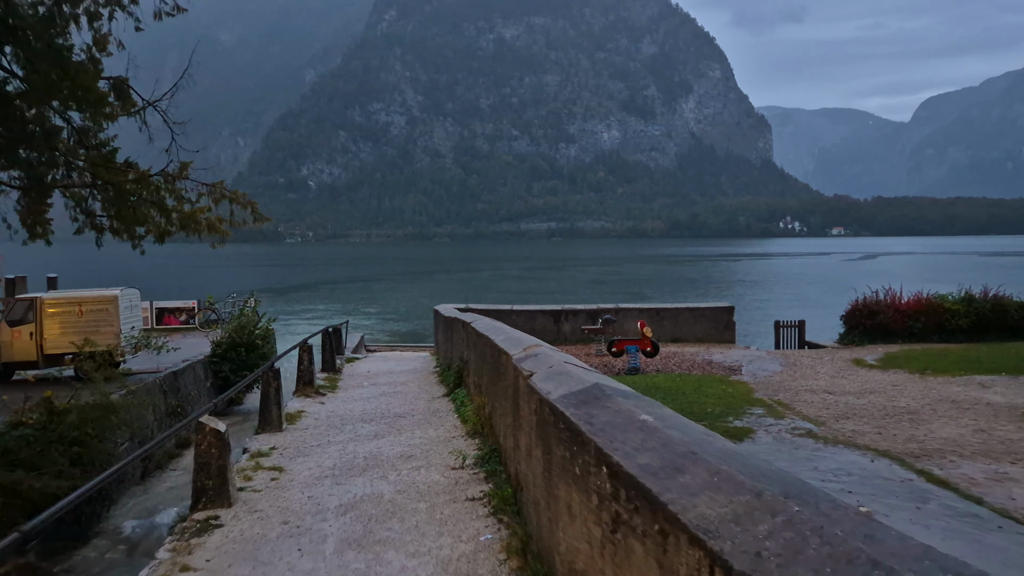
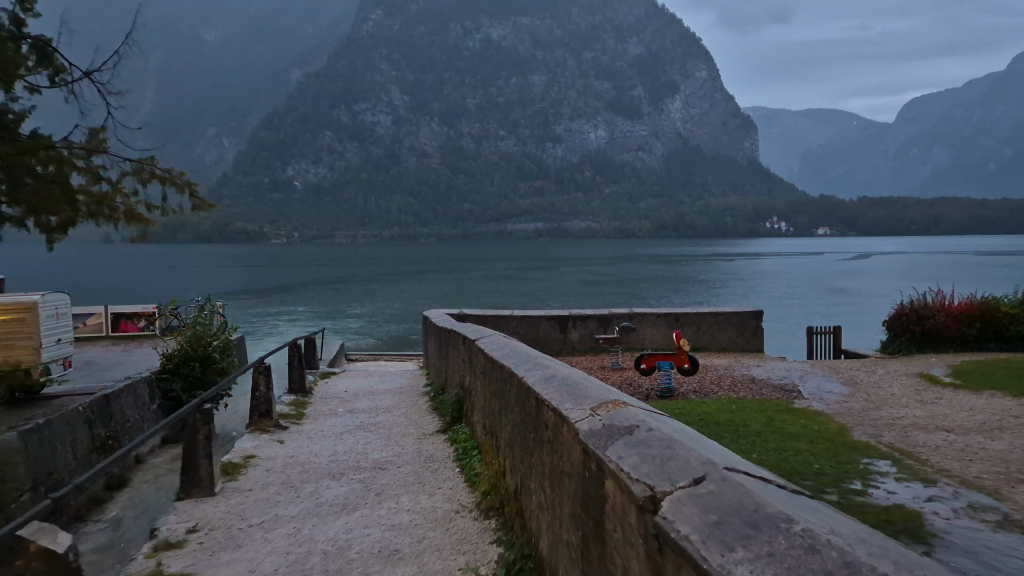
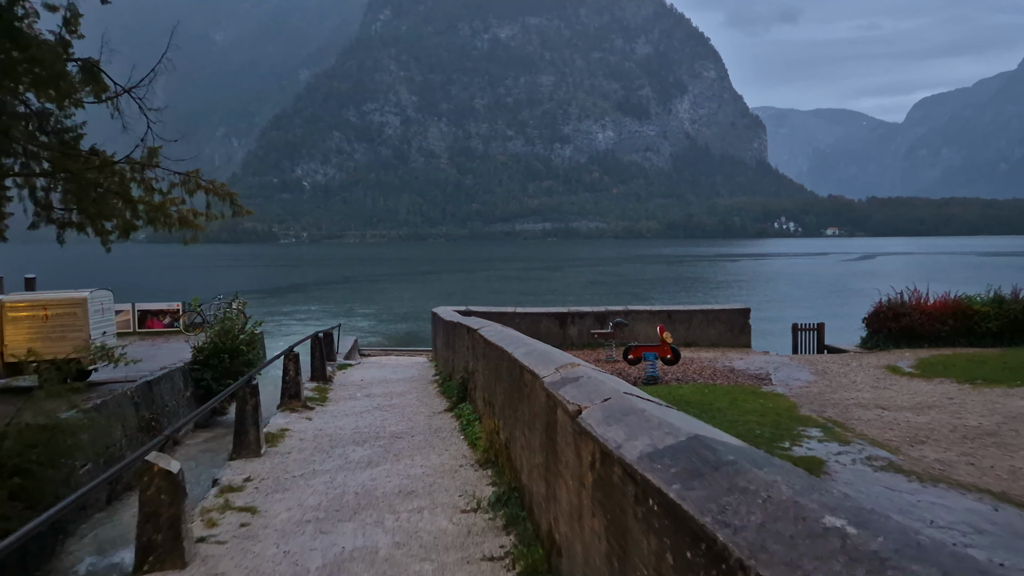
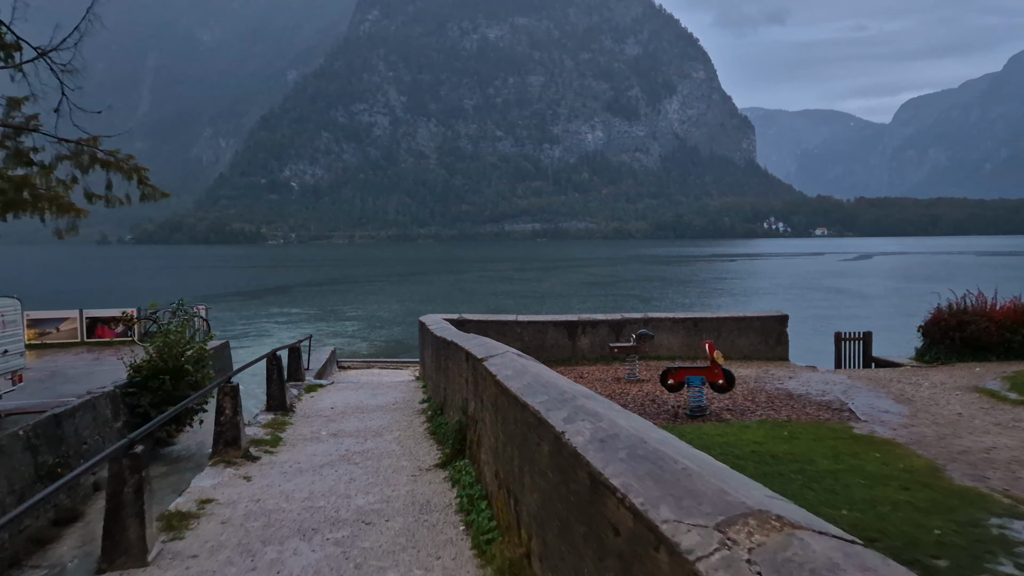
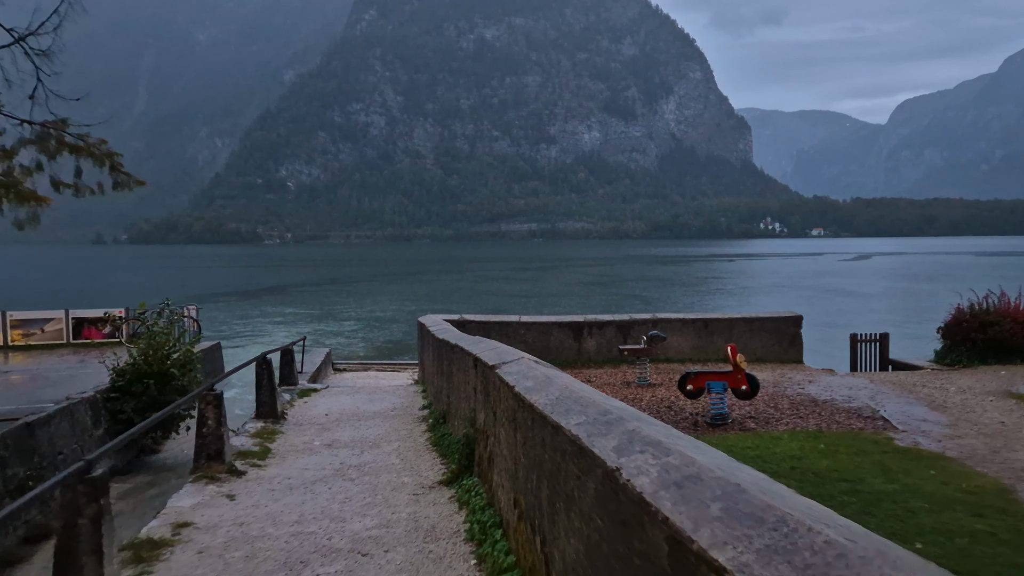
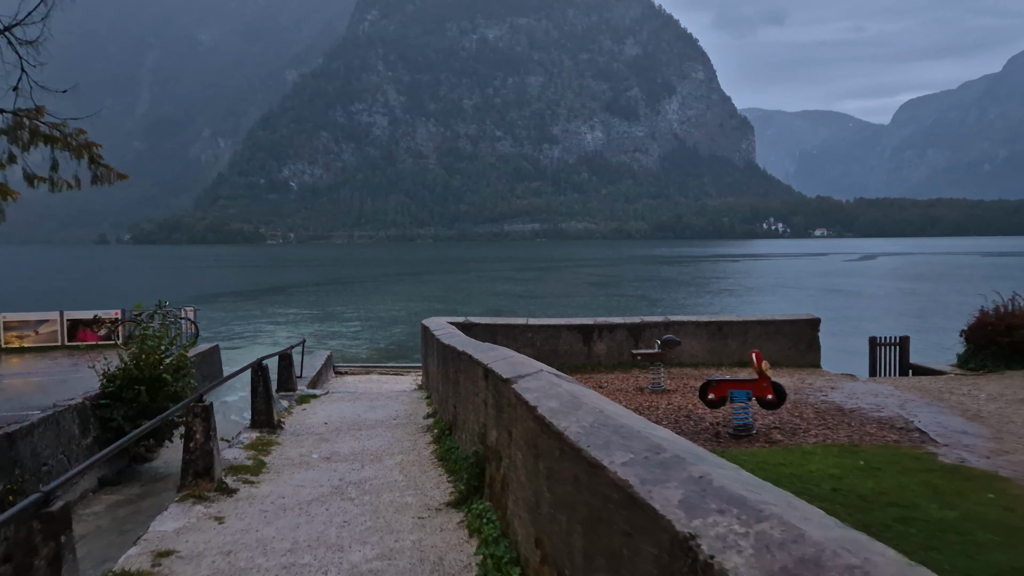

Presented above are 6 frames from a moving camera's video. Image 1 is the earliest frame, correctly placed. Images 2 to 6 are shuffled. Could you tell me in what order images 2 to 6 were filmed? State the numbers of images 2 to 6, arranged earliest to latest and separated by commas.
3, 2, 4, 5, 6
